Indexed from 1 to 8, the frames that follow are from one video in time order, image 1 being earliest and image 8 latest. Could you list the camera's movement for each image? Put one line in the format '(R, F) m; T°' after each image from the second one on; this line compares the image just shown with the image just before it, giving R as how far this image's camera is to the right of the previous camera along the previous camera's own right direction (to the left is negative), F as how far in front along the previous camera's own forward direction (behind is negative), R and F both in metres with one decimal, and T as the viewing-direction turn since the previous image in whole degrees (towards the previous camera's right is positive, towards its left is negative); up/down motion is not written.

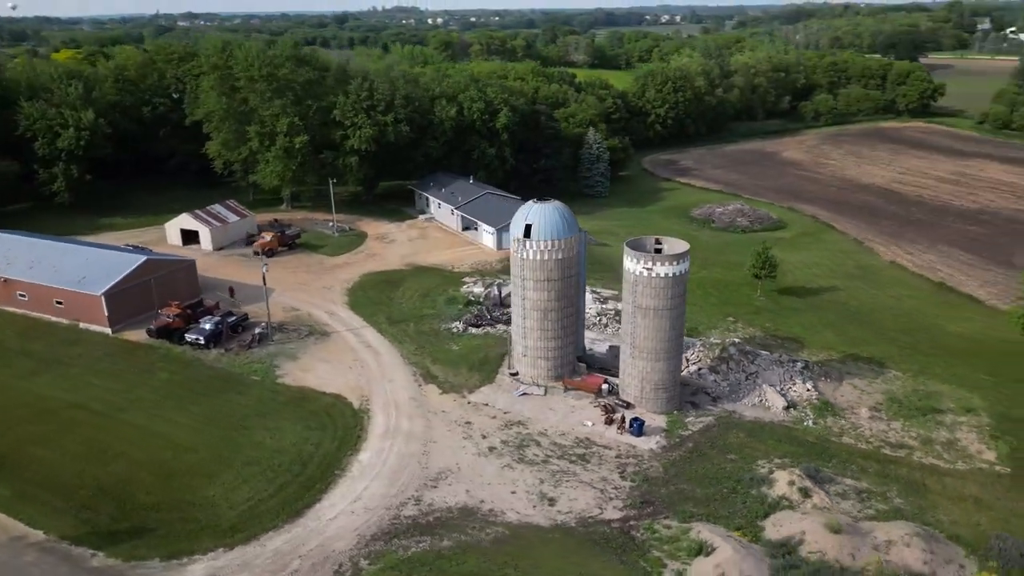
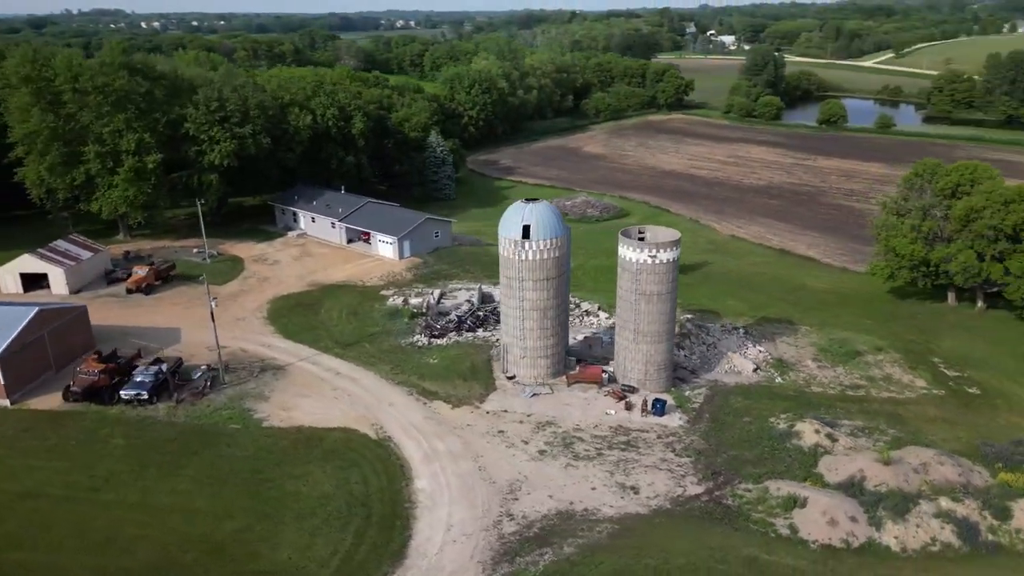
(-8.3, +1.6) m; +18°
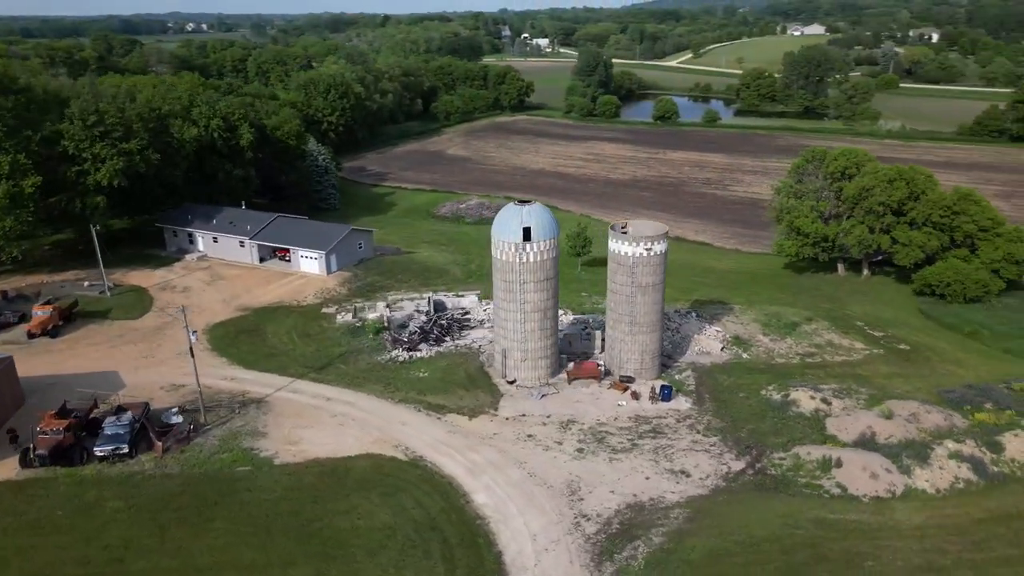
(-6.2, +0.9) m; +13°
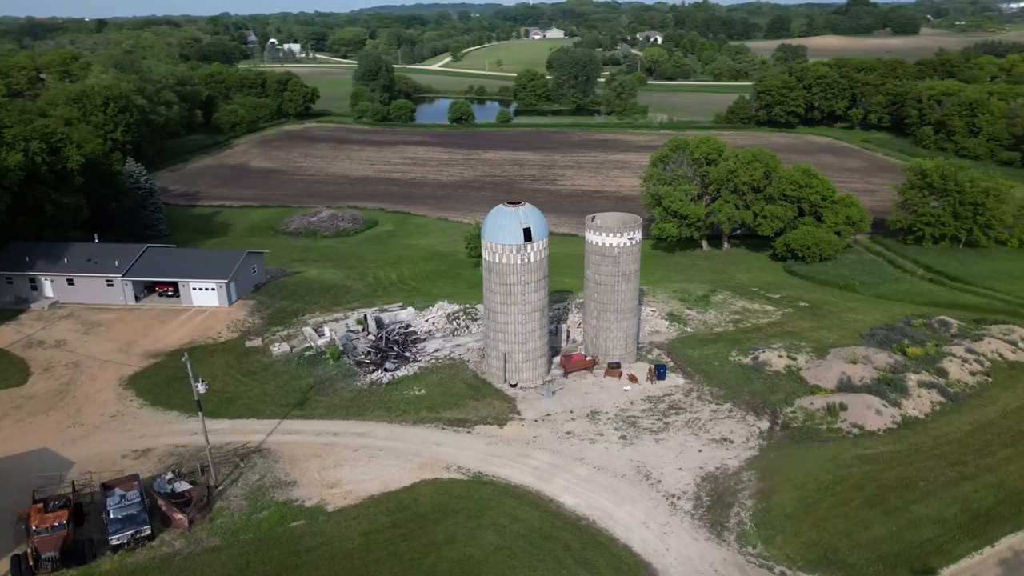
(-8.3, +1.5) m; +18°
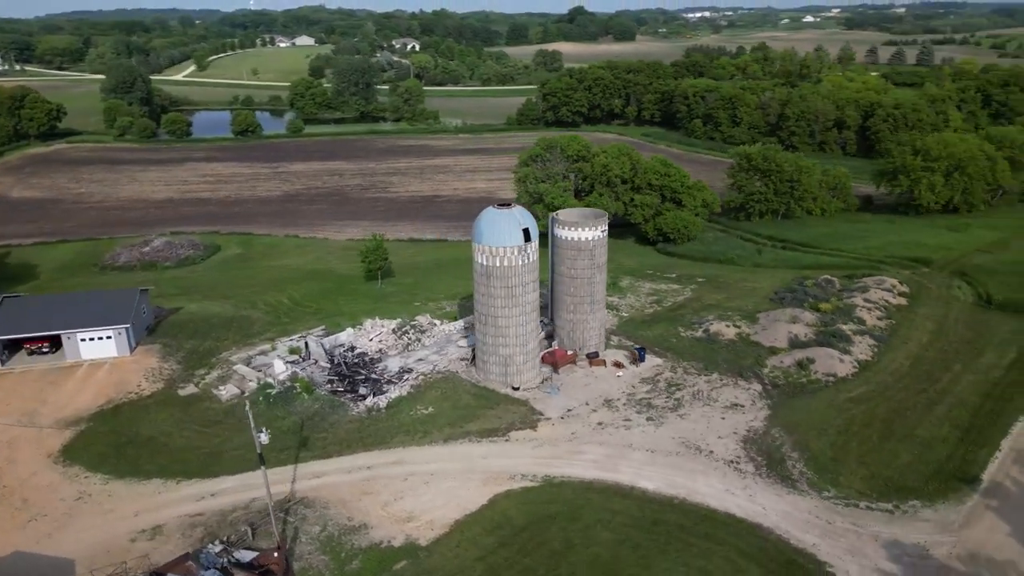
(-8.3, +1.6) m; +18°
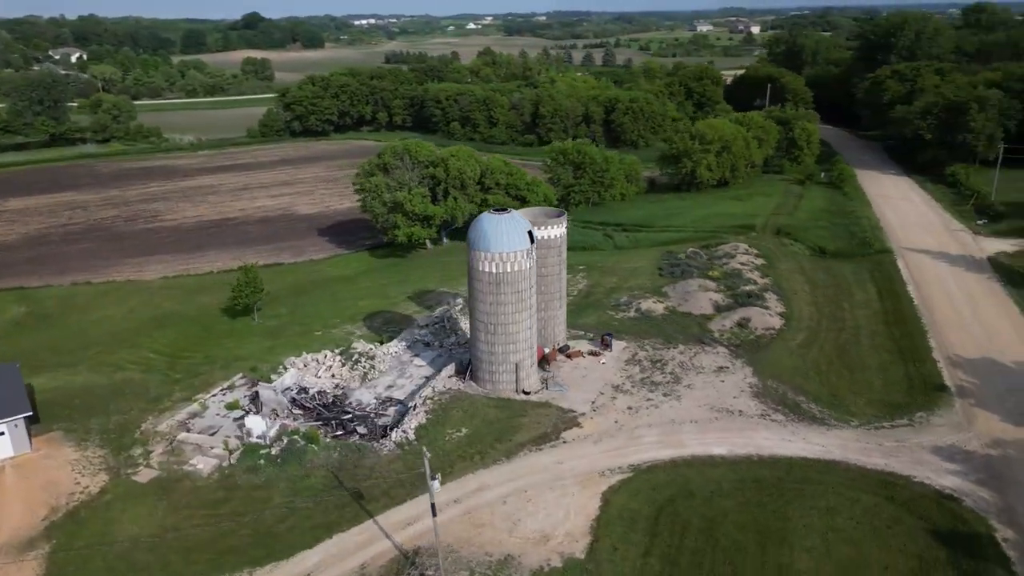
(-10.2, +2.4) m; +22°
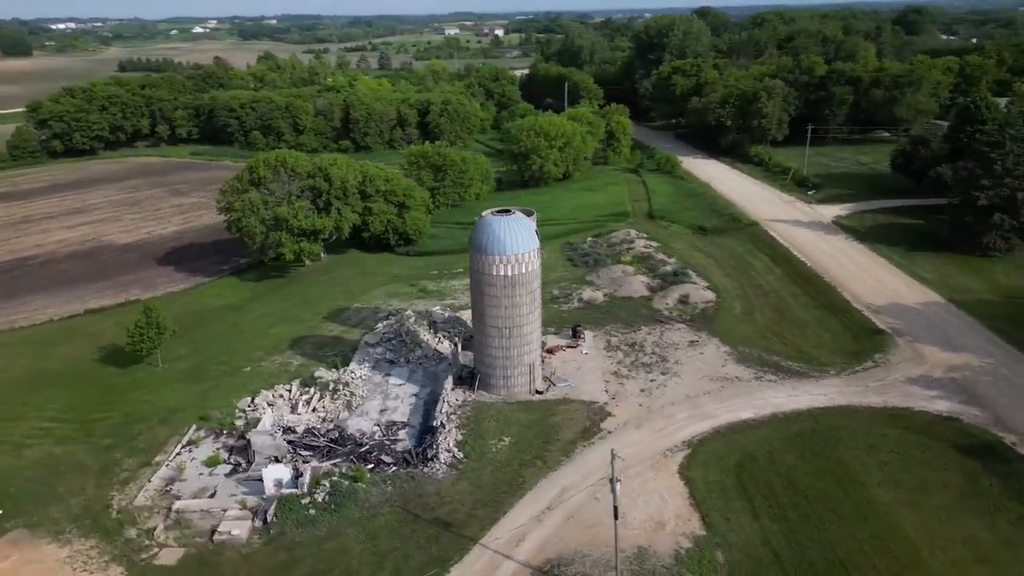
(-8.3, +1.6) m; +18°
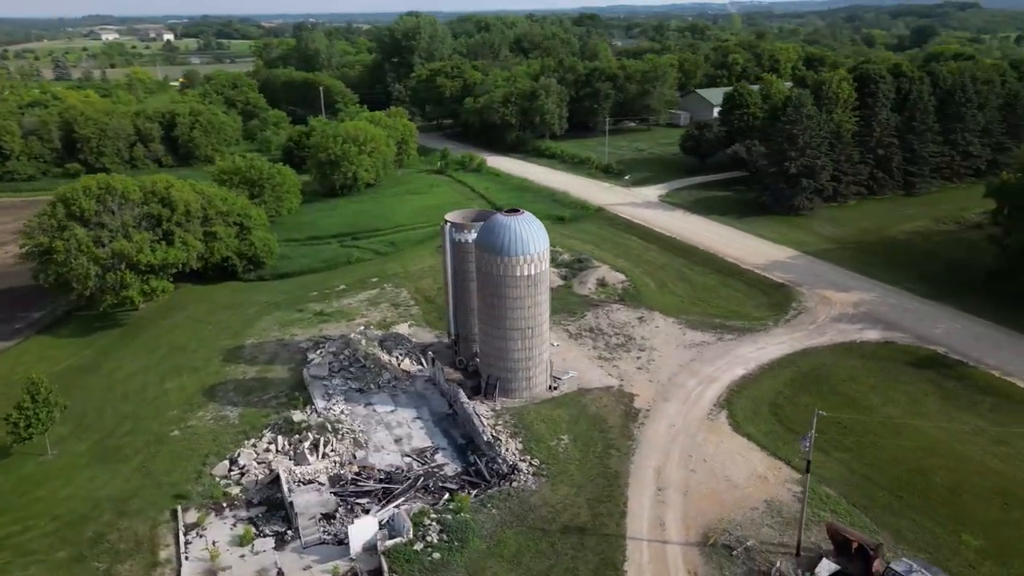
(-10.3, +2.4) m; +22°
